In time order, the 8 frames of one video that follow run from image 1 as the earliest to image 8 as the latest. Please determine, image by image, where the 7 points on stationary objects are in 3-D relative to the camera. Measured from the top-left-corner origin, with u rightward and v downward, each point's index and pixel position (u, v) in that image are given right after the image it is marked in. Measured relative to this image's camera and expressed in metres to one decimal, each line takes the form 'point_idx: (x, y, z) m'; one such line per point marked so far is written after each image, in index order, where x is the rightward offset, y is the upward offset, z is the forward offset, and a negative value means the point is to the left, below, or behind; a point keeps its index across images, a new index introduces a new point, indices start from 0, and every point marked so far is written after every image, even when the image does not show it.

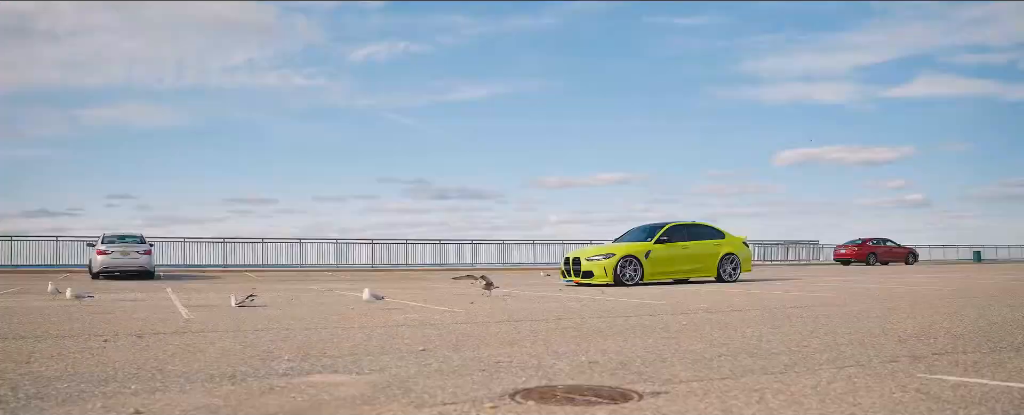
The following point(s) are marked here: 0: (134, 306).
0: (-4.9, -1.3, +13.0) m
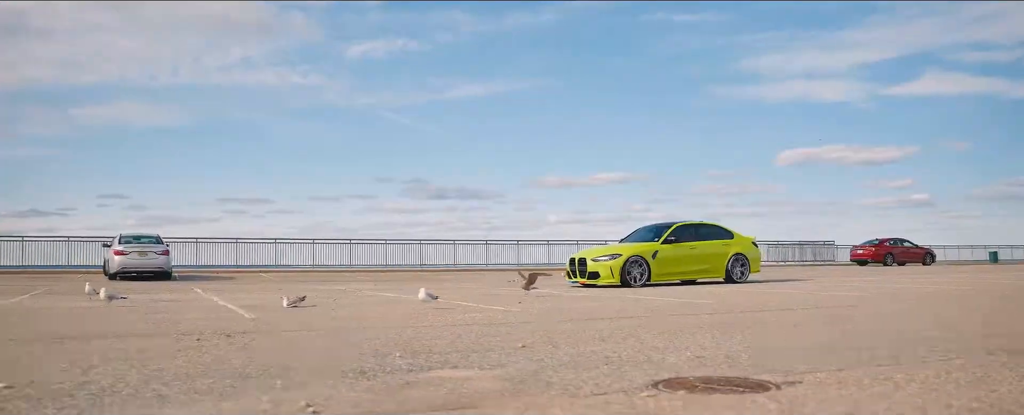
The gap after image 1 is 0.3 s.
0: (-4.4, -1.3, +13.3) m
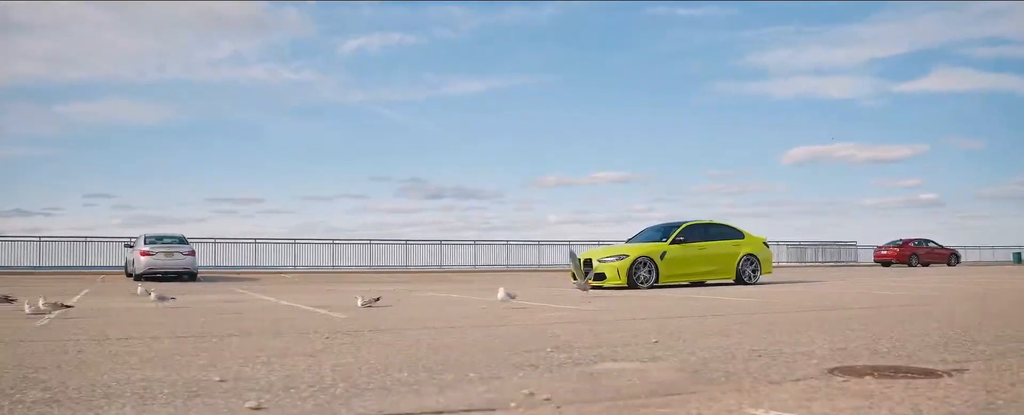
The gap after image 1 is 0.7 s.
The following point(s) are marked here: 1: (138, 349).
0: (-3.7, -1.4, +13.7) m
1: (-2.4, -0.9, +6.3) m
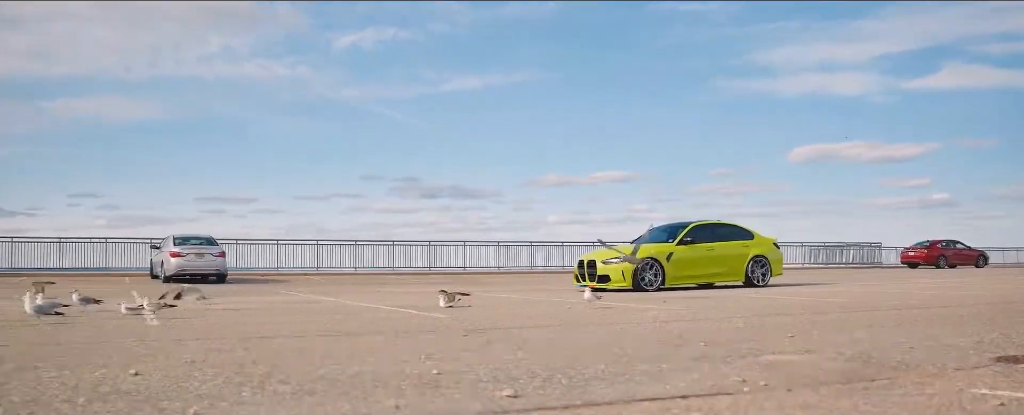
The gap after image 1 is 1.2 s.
0: (-2.9, -1.4, +14.2) m
1: (-1.6, -1.0, +6.8) m
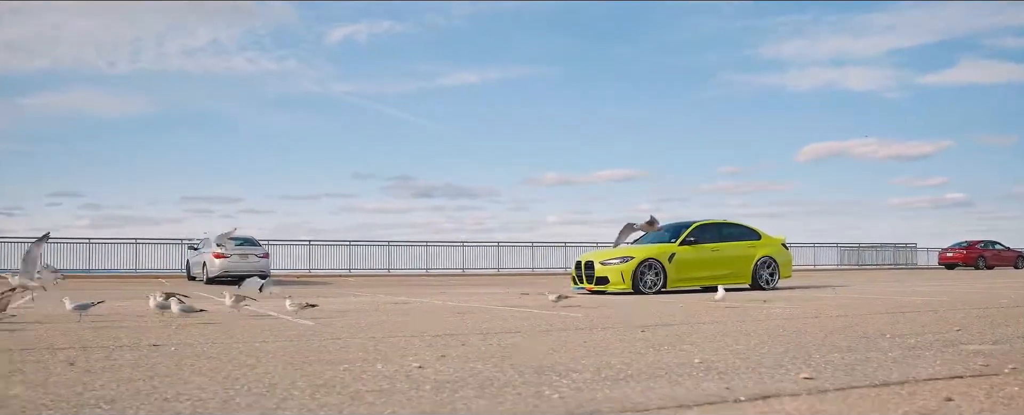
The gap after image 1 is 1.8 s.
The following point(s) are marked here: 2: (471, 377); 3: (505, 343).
0: (-1.5, -1.5, +15.0) m
1: (-0.3, -1.0, +7.5) m
2: (-0.2, -0.9, +4.9) m
3: (0.0, -1.0, +7.0) m
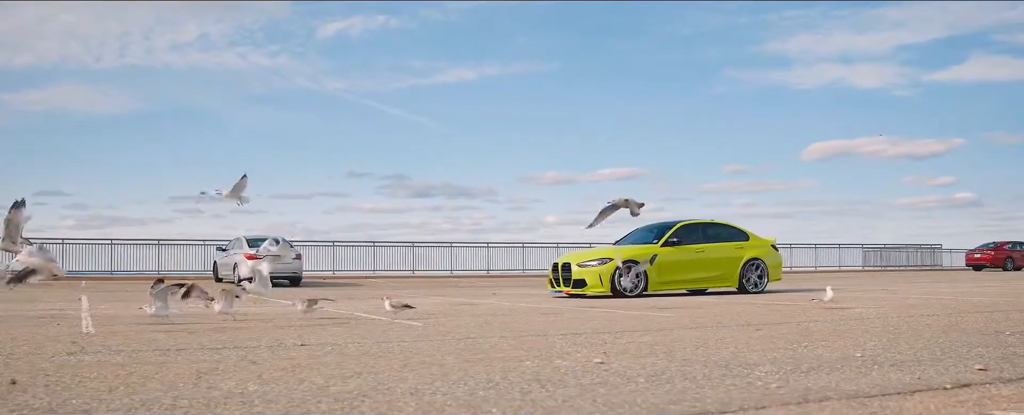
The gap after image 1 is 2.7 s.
0: (-0.4, -1.6, +15.6) m
1: (+0.8, -1.1, +8.2) m
2: (+0.9, -0.9, +5.6) m
3: (+1.0, -1.1, +7.7) m
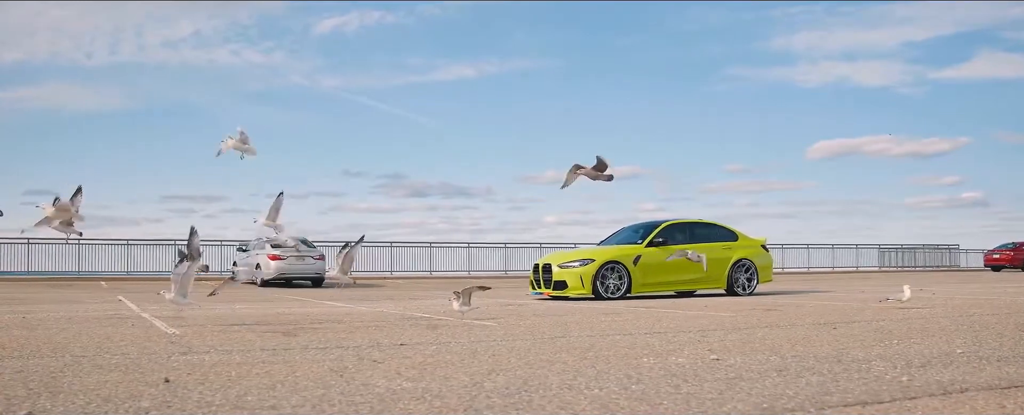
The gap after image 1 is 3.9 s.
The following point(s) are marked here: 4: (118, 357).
0: (+0.4, -1.7, +16.1) m
1: (+1.7, -1.2, +8.7) m
2: (+1.7, -1.0, +6.1) m
3: (+1.9, -1.1, +8.2) m
4: (-3.7, -1.4, +9.1) m
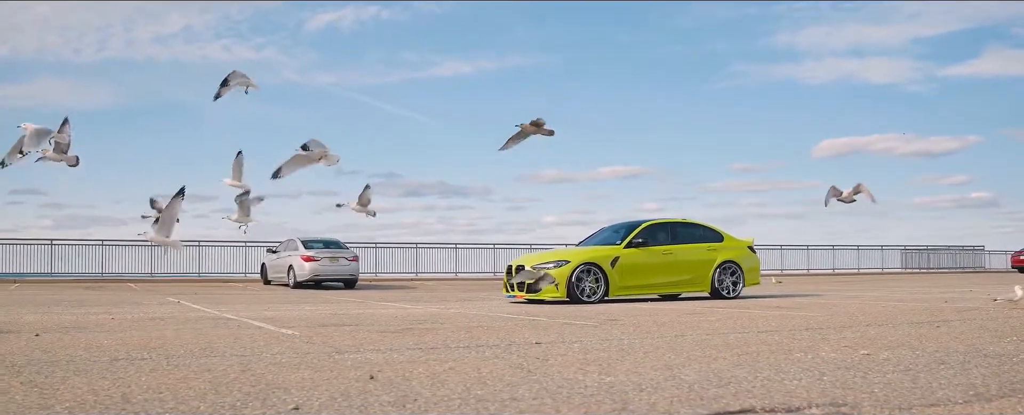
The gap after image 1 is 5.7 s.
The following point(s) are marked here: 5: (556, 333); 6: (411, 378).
0: (+1.8, -1.8, +16.9) m
1: (+3.0, -1.3, +9.4) m
2: (+3.1, -1.1, +6.8) m
3: (+3.2, -1.2, +8.9) m
4: (-2.4, -1.5, +9.8) m
5: (+0.5, -1.5, +11.2) m
6: (-0.8, -1.3, +7.6) m
